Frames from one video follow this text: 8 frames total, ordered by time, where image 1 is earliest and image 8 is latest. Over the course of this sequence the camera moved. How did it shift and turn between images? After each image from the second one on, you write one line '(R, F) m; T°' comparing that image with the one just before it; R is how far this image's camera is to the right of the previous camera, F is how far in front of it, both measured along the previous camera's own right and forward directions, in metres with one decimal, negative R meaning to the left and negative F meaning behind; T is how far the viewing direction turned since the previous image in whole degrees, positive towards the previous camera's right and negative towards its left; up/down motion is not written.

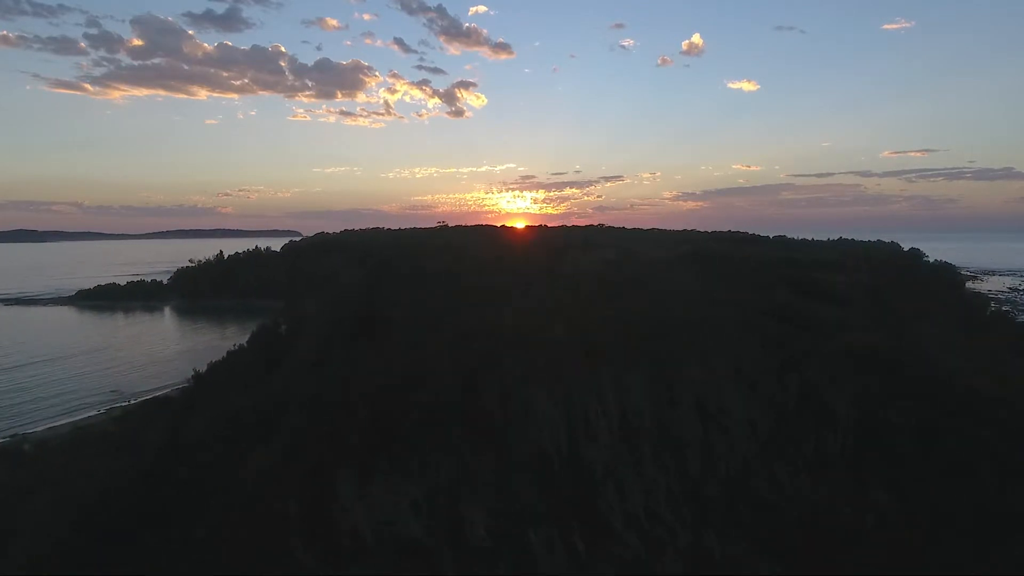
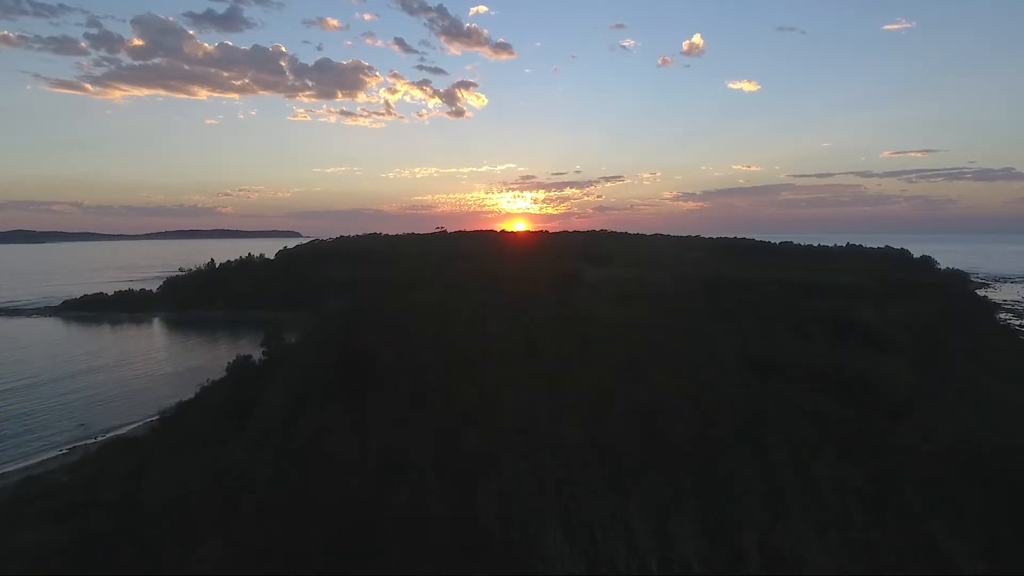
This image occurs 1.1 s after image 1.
(0.0, +1.8) m; 0°
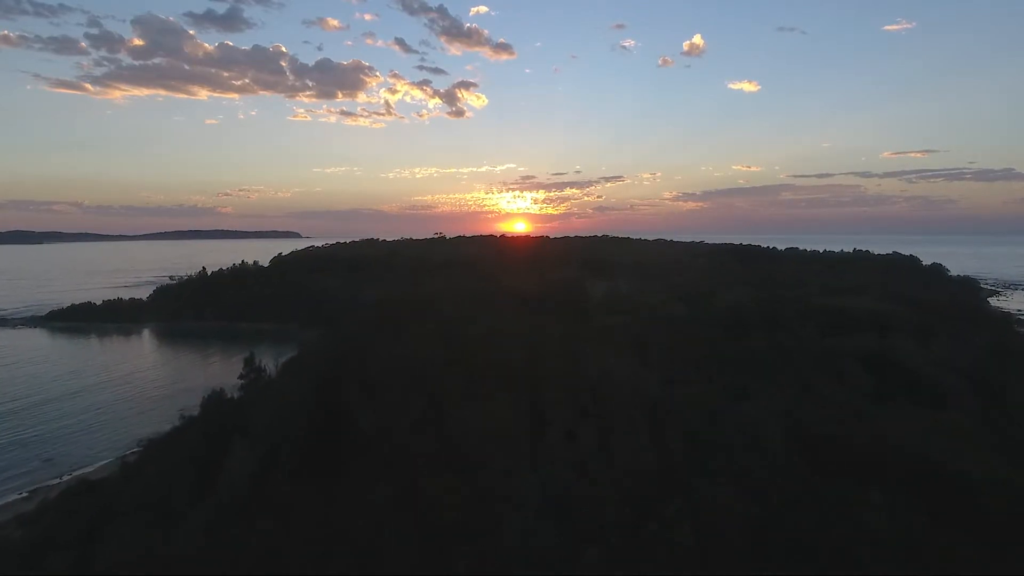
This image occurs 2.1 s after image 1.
(0.0, +1.5) m; 0°
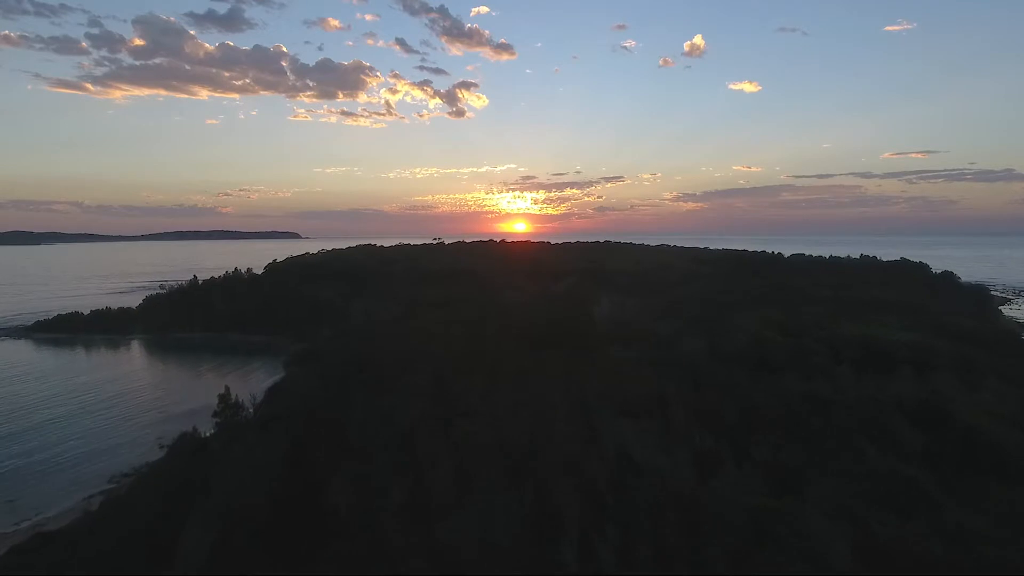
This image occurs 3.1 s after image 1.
(0.0, +1.5) m; 0°
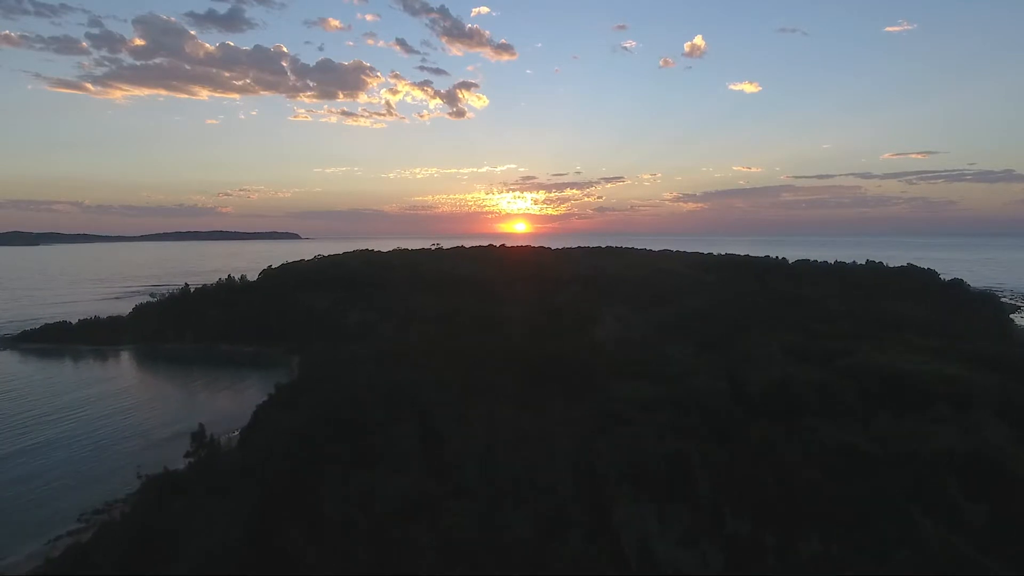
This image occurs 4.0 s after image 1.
(0.0, +1.4) m; 0°
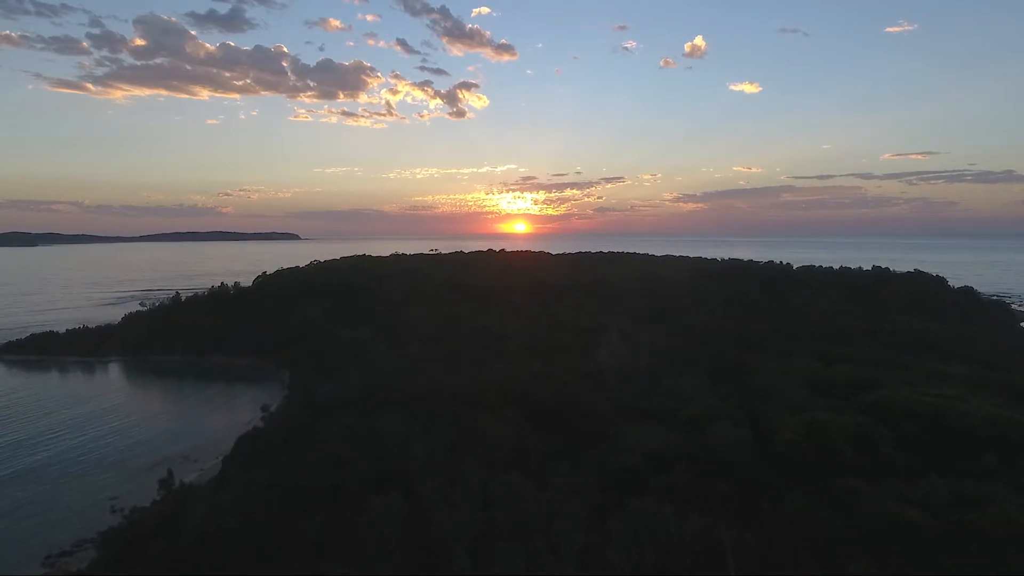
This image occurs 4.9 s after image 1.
(0.0, +1.3) m; 0°
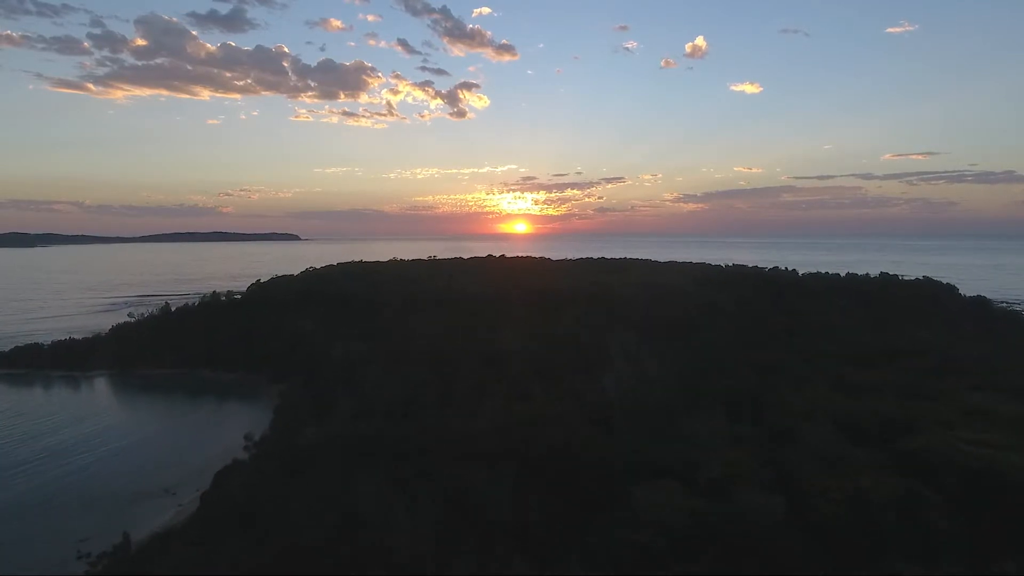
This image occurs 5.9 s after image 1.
(0.0, +1.5) m; 0°
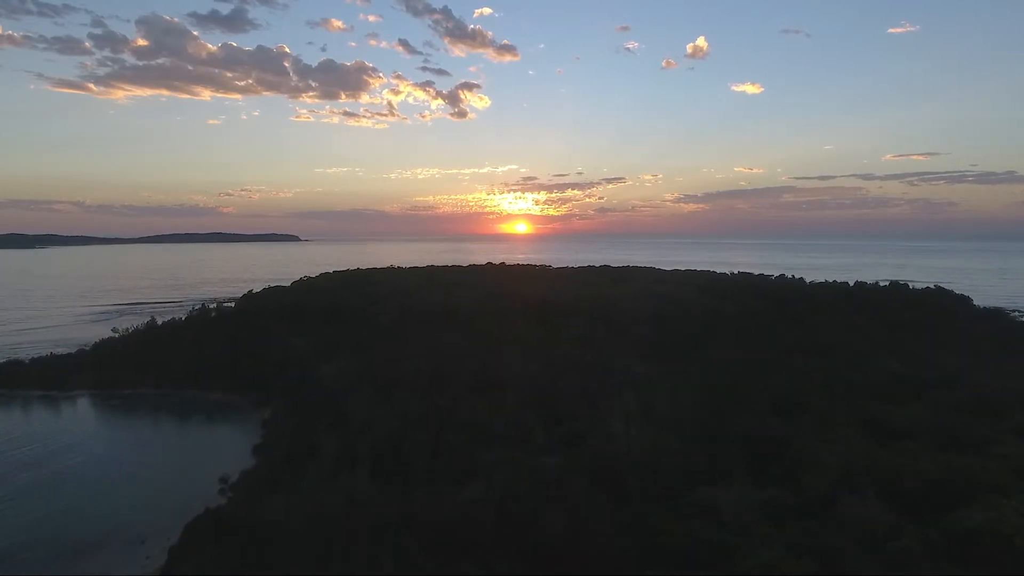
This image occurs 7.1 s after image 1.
(+0.1, +1.9) m; 0°
